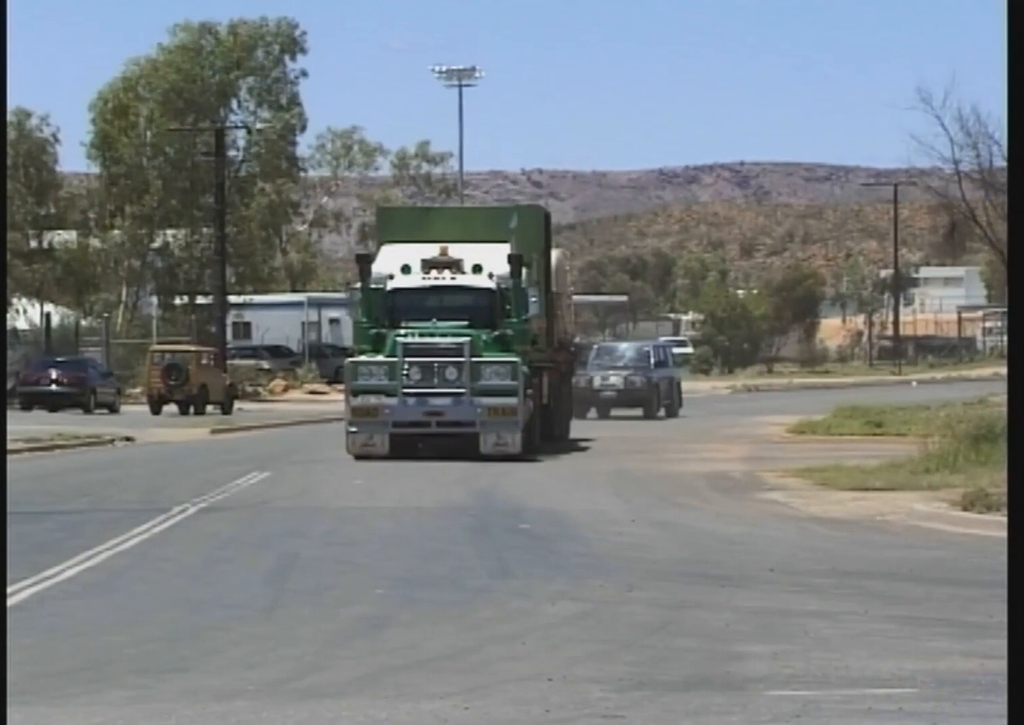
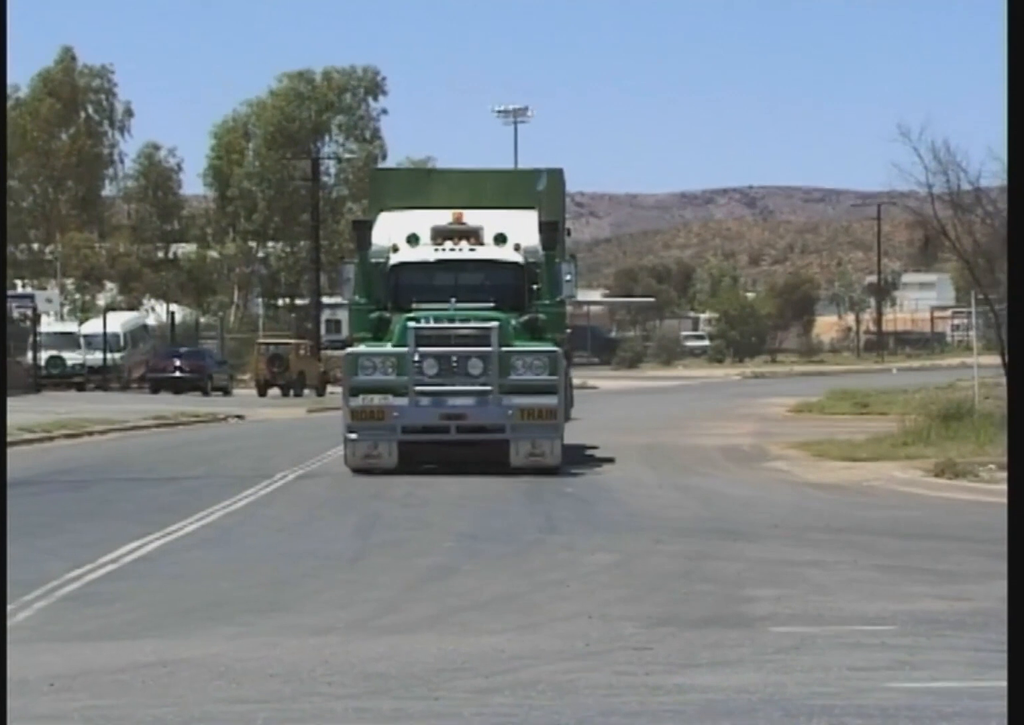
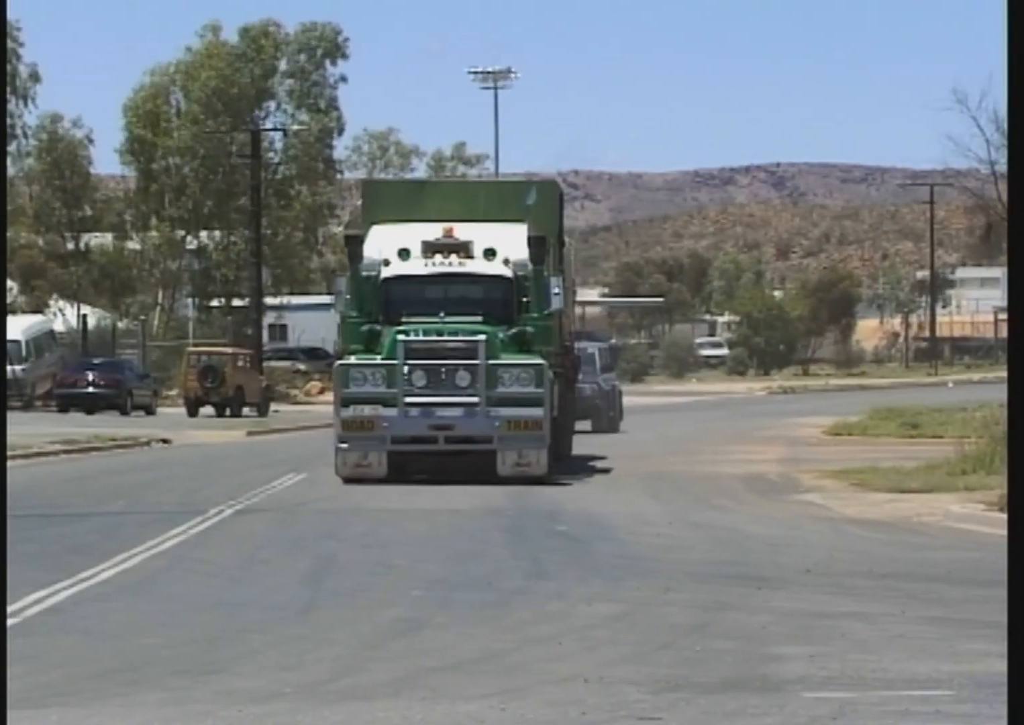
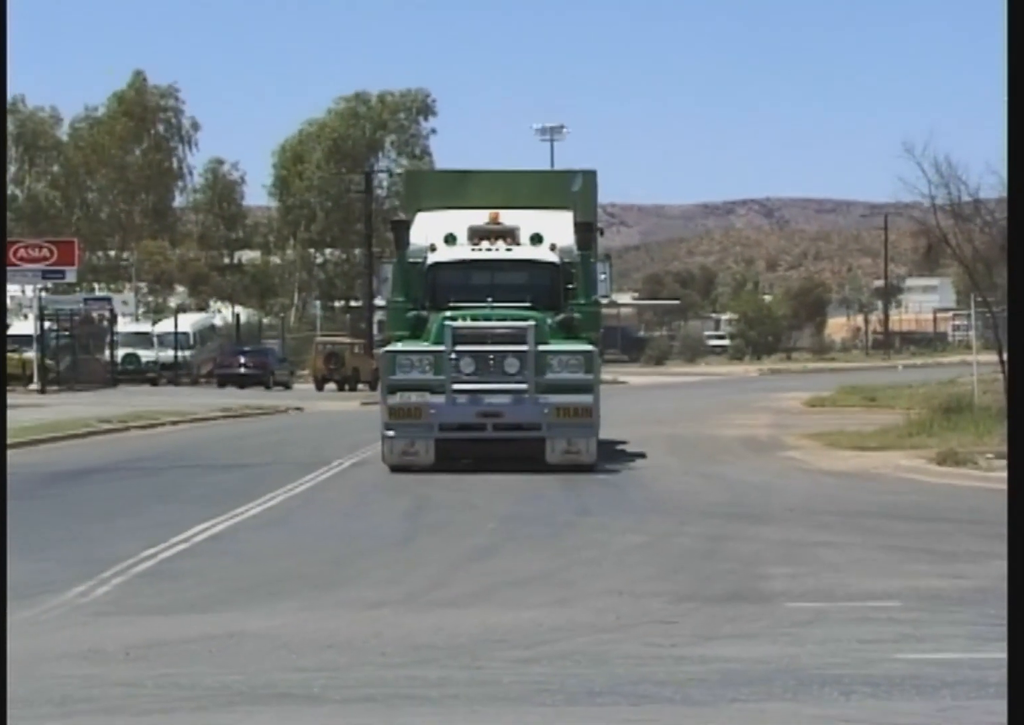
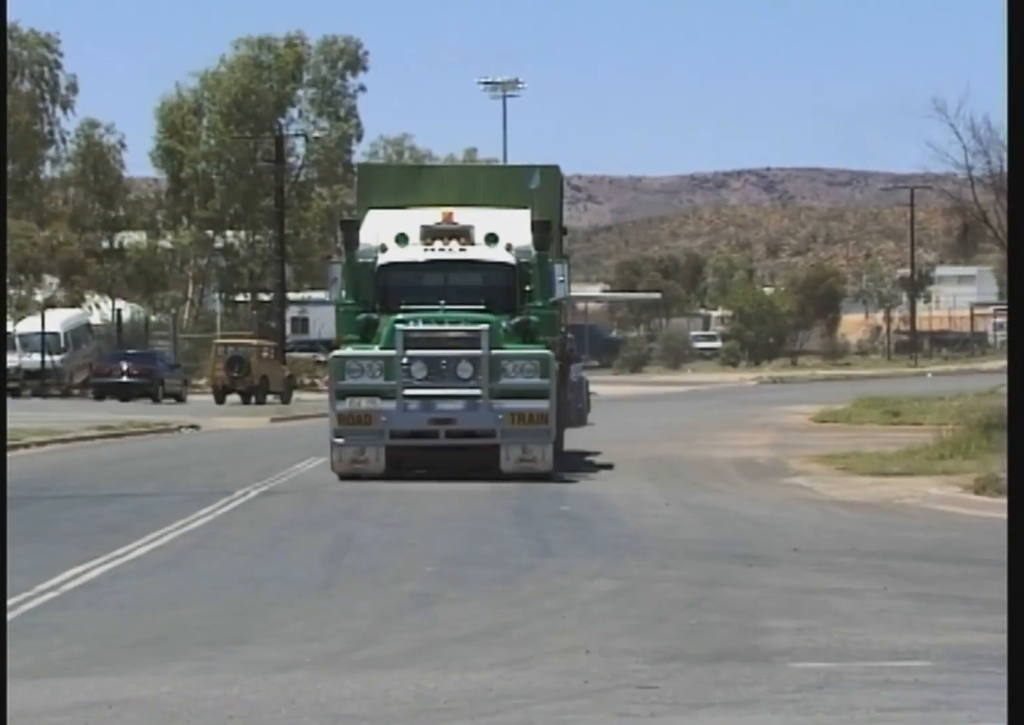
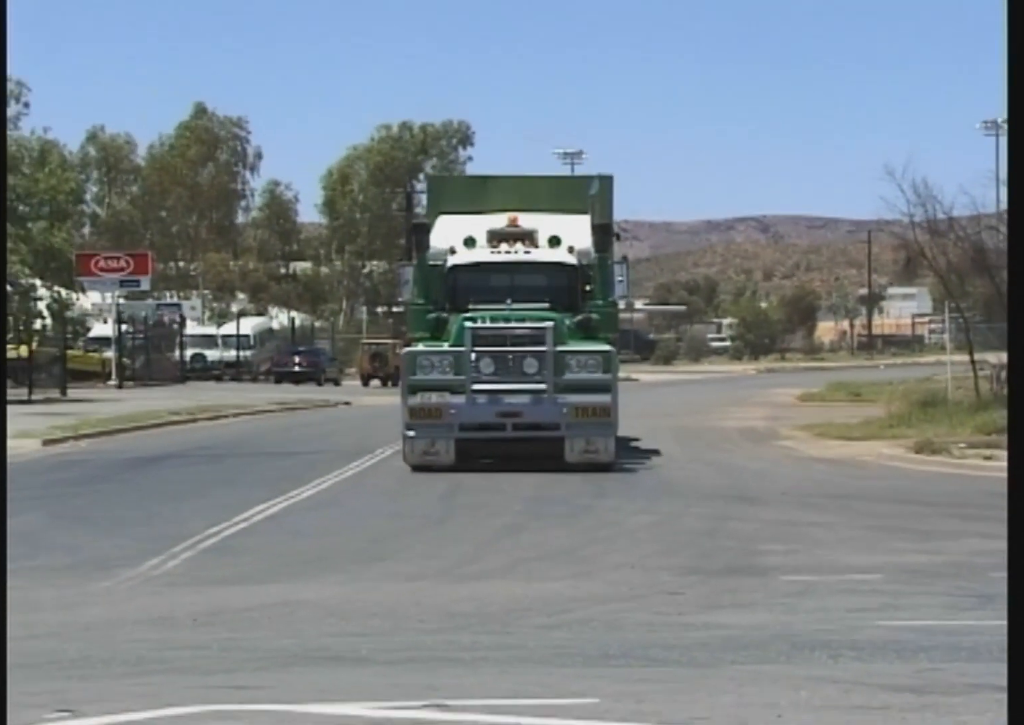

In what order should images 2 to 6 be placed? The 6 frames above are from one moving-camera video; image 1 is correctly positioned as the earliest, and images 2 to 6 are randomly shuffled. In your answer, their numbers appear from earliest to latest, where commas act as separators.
3, 5, 2, 4, 6
